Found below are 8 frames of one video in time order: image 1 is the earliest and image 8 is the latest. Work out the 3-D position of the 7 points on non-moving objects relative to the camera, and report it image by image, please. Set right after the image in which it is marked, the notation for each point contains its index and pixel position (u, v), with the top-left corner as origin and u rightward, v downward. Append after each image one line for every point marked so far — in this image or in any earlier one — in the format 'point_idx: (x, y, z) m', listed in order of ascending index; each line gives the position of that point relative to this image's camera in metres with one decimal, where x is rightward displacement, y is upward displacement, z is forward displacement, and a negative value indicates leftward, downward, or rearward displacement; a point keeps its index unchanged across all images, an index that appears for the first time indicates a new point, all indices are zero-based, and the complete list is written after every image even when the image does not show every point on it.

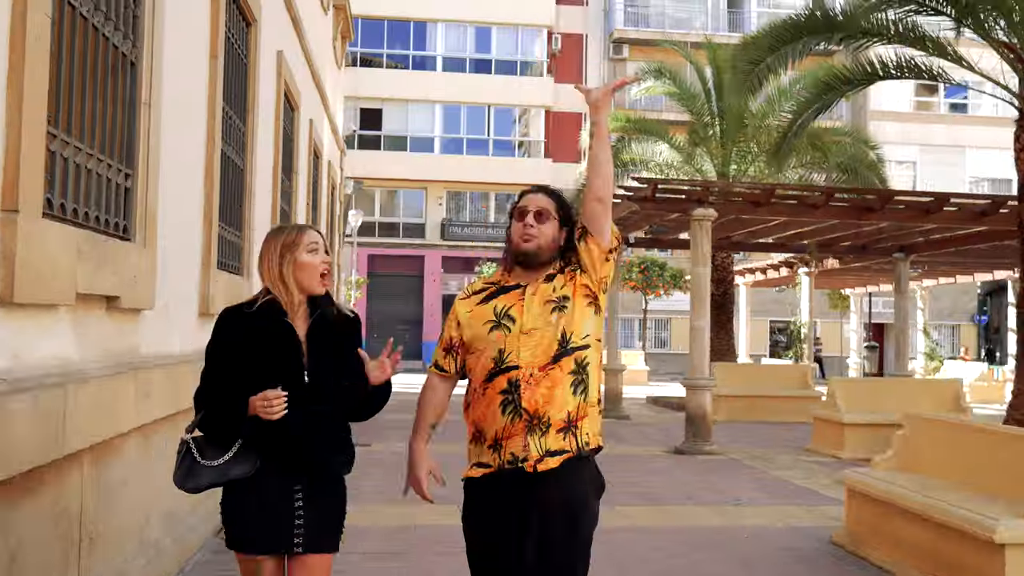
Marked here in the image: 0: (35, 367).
0: (-1.9, -0.3, +3.7) m
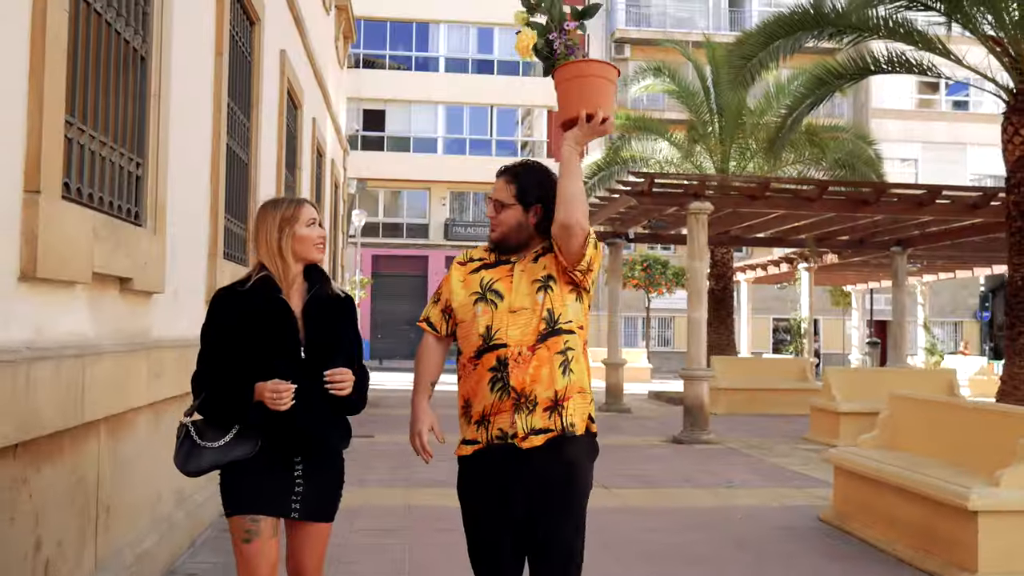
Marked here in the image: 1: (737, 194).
0: (-1.9, -0.2, +4.0) m
1: (+3.0, +1.3, +12.9) m
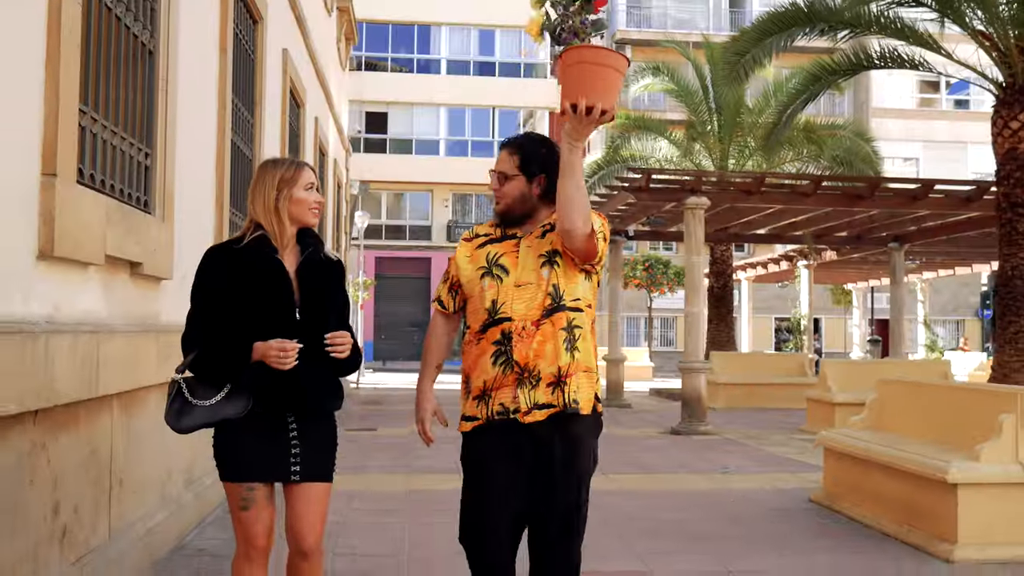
0: (-1.9, -0.1, +4.2) m
1: (+3.0, +1.3, +13.1) m
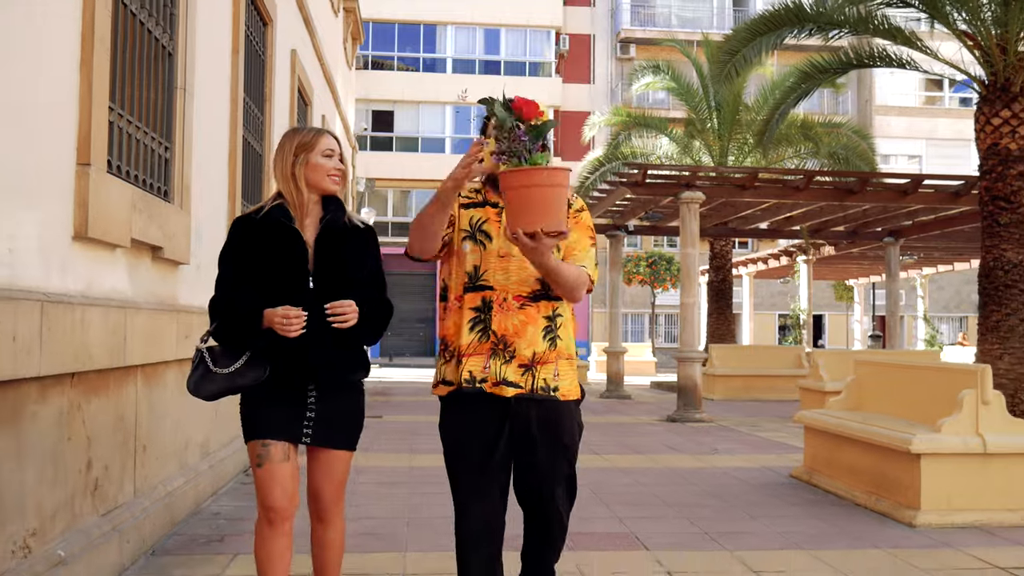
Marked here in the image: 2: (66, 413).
0: (-2.0, 0.0, +4.6) m
1: (+3.0, +1.5, +13.5) m
2: (-1.9, -0.5, +4.1) m
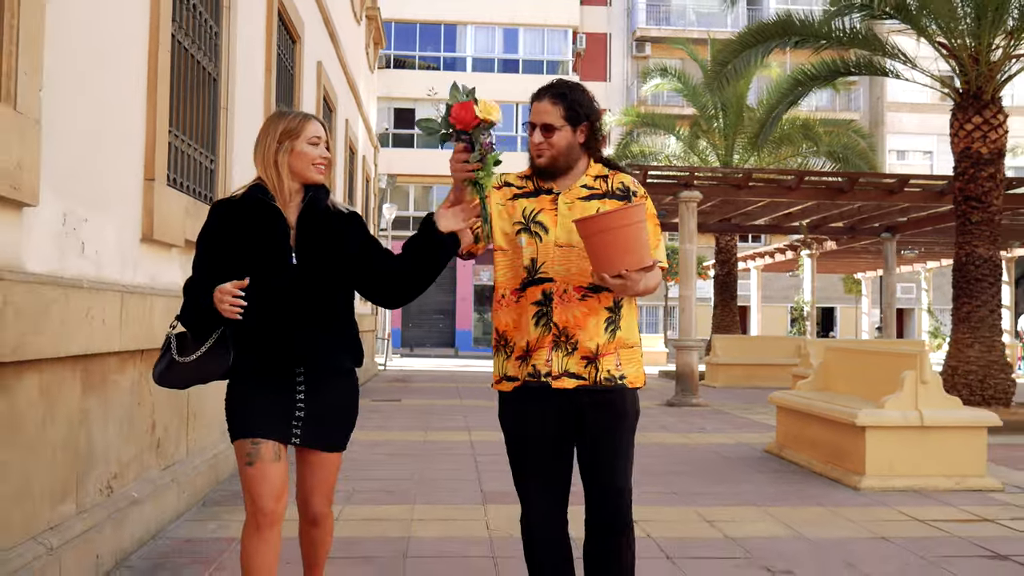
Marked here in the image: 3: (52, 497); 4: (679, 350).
0: (-2.0, 0.0, +5.6) m
1: (+3.2, +1.6, +14.3) m
2: (-2.0, -0.5, +5.0) m
3: (-1.9, -0.9, +3.9) m
4: (+2.4, -0.9, +14.0) m
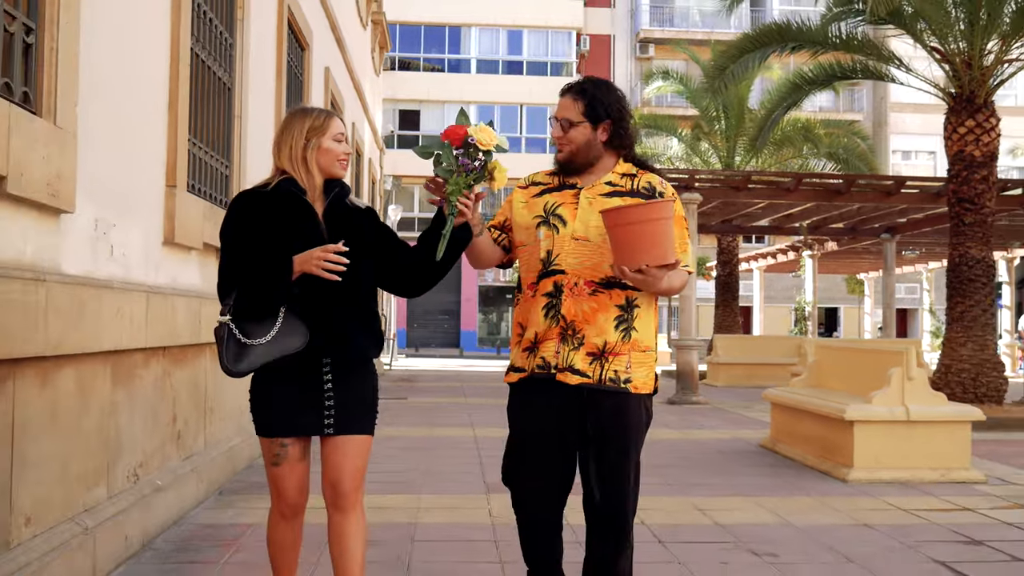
0: (-2.0, 0.0, +5.9) m
1: (+3.2, +1.6, +14.6) m
2: (-2.0, -0.5, +5.4) m
3: (-1.9, -0.9, +4.3) m
4: (+2.5, -0.9, +14.3) m
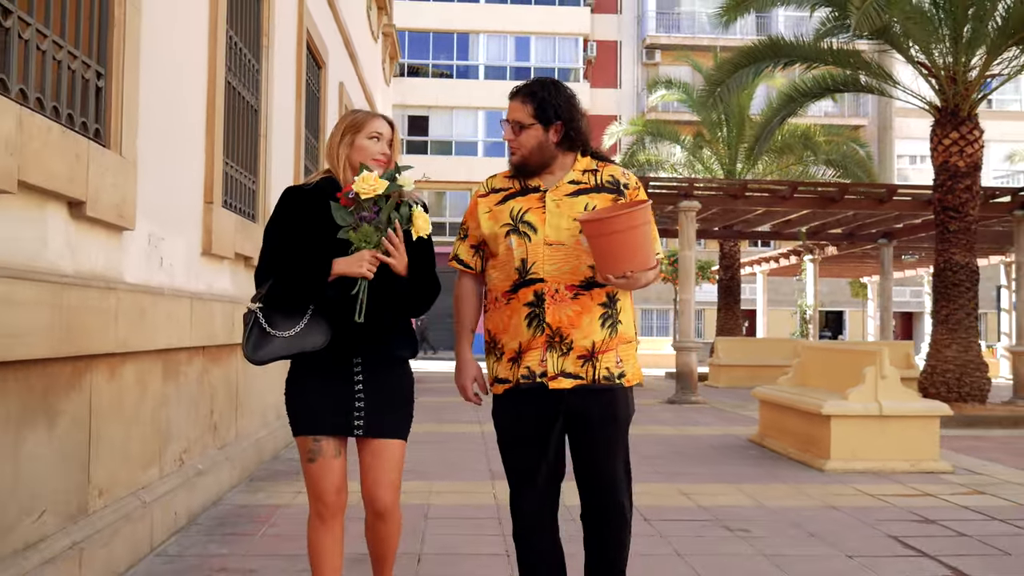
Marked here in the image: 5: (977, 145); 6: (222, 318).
0: (-2.0, 0.0, +6.5) m
1: (+3.3, +1.5, +15.2) m
2: (-2.0, -0.5, +6.0) m
3: (-1.9, -0.9, +4.9) m
4: (+2.6, -1.0, +14.9) m
5: (+6.0, +1.8, +12.3) m
6: (-2.0, -0.2, +6.4) m
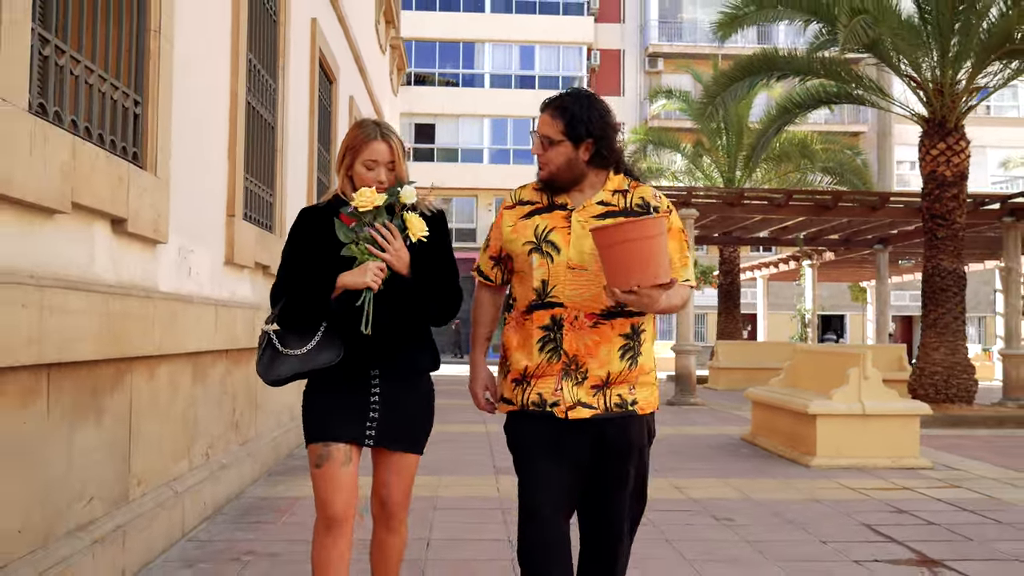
0: (-2.0, -0.1, +7.0) m
1: (+3.4, +1.4, +15.6) m
2: (-2.0, -0.6, +6.5) m
3: (-1.9, -0.9, +5.3) m
4: (+2.7, -1.1, +15.3) m
5: (+6.0, +1.8, +12.7) m
6: (-1.9, -0.3, +6.8) m
